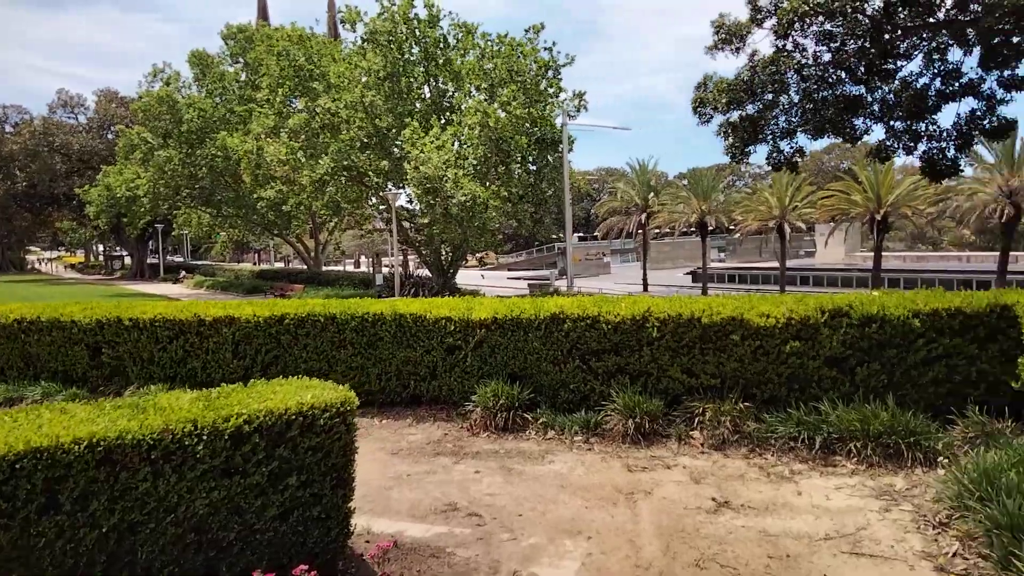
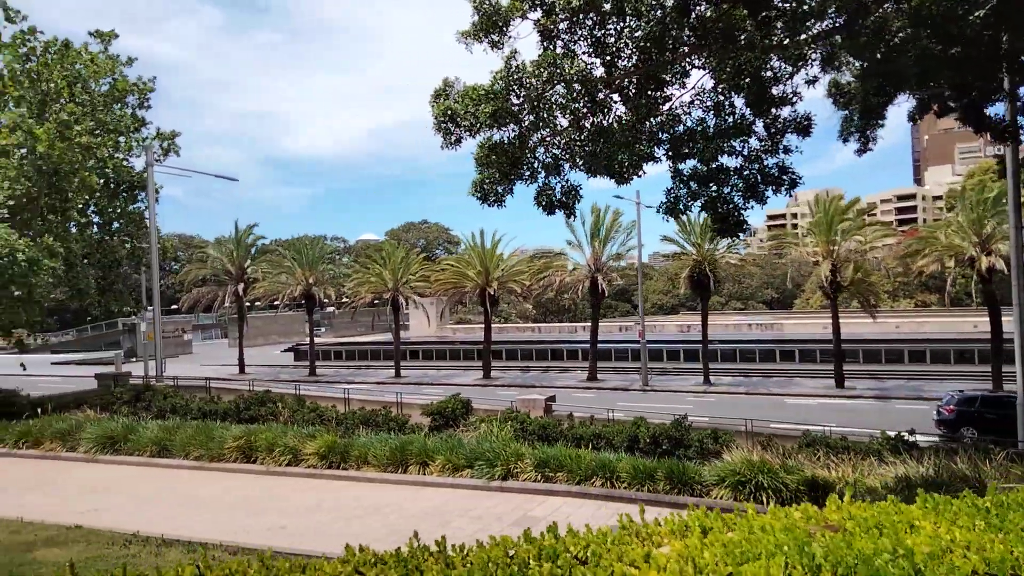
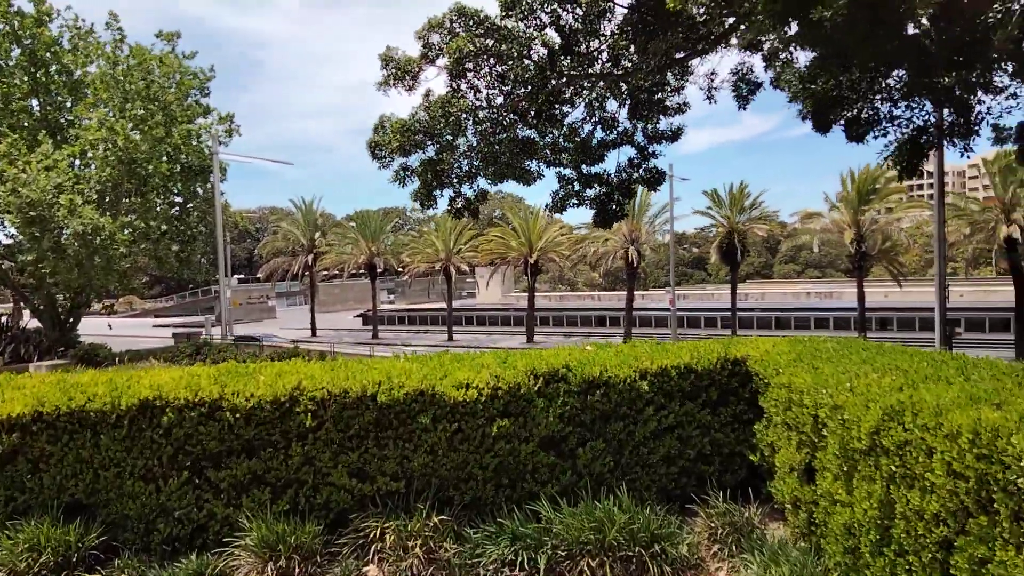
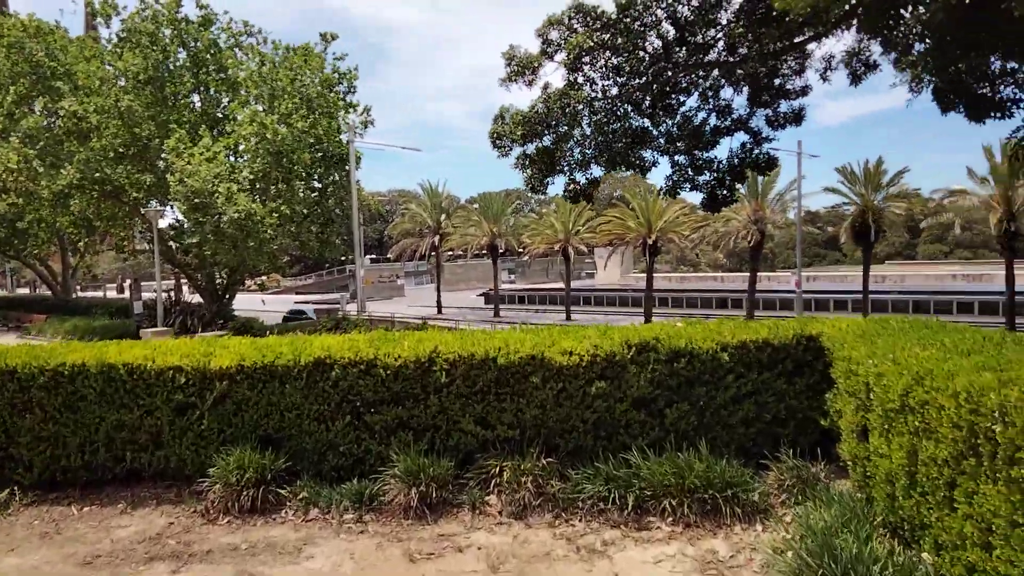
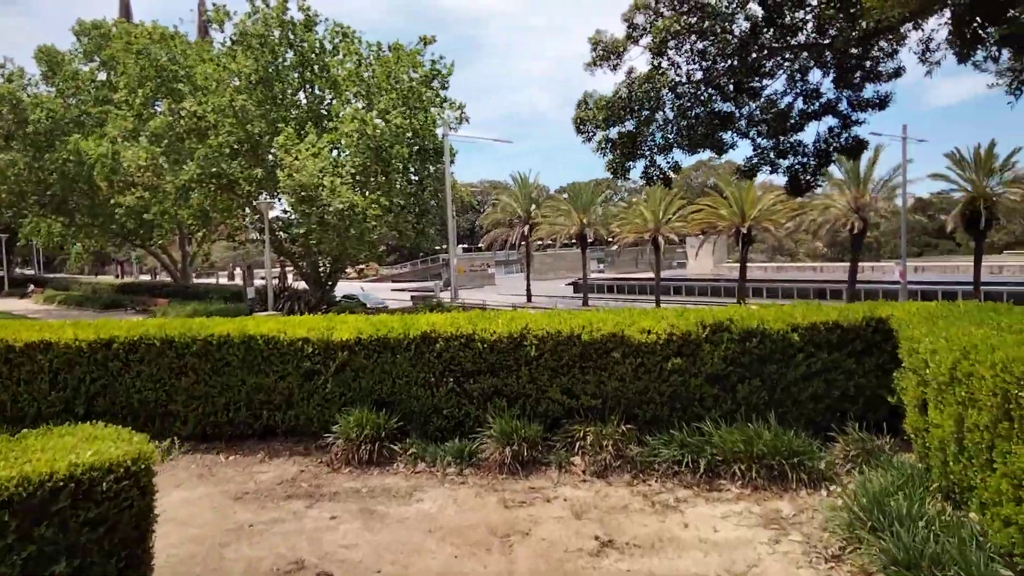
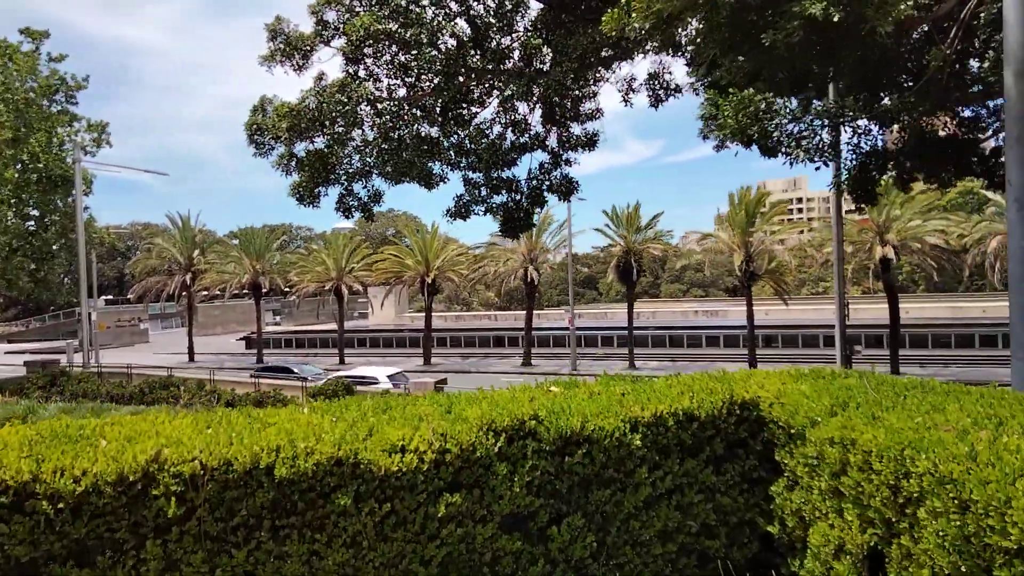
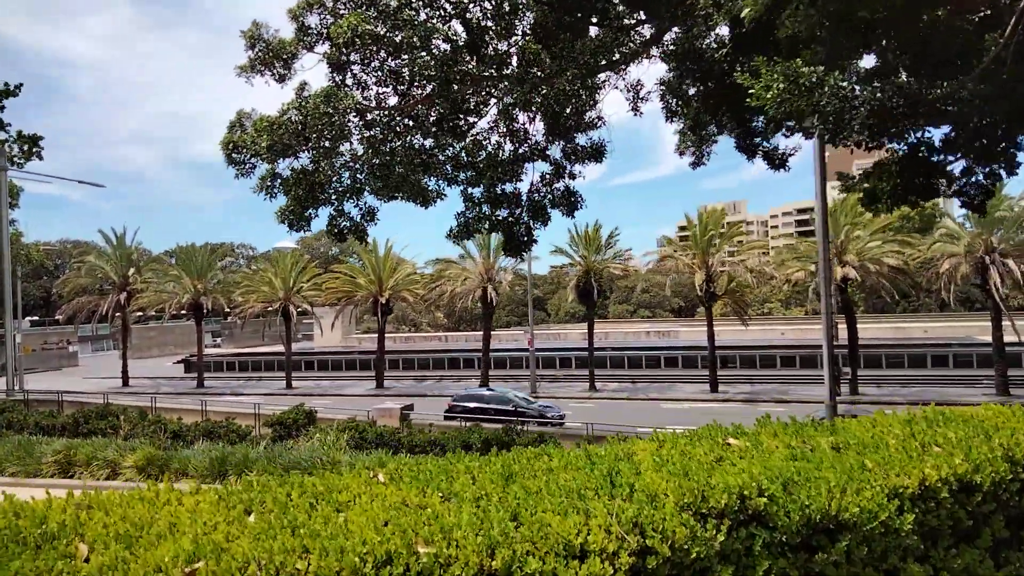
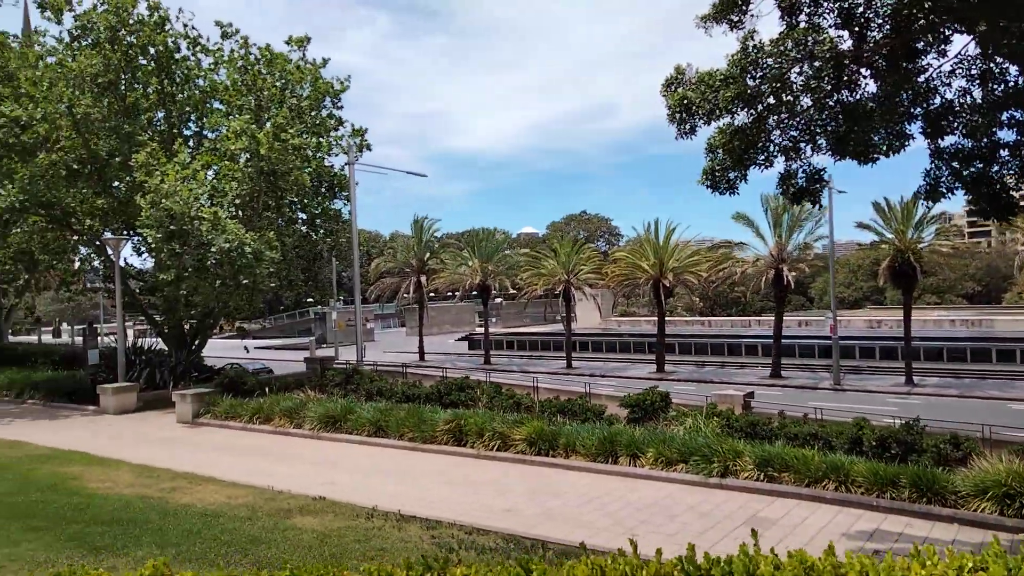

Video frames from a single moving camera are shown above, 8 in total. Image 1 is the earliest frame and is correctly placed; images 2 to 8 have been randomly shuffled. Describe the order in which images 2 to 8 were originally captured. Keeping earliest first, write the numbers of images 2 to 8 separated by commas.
5, 4, 3, 6, 7, 2, 8
